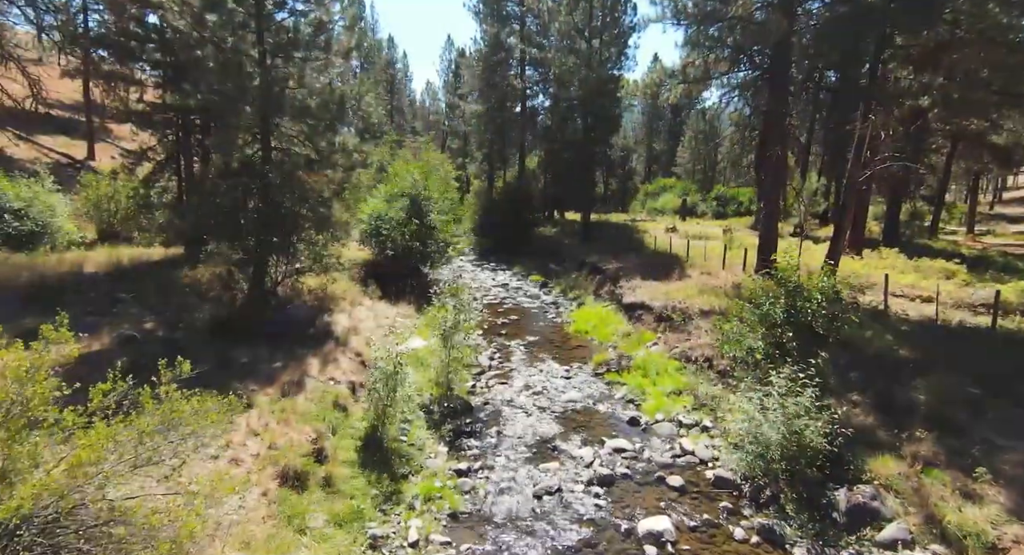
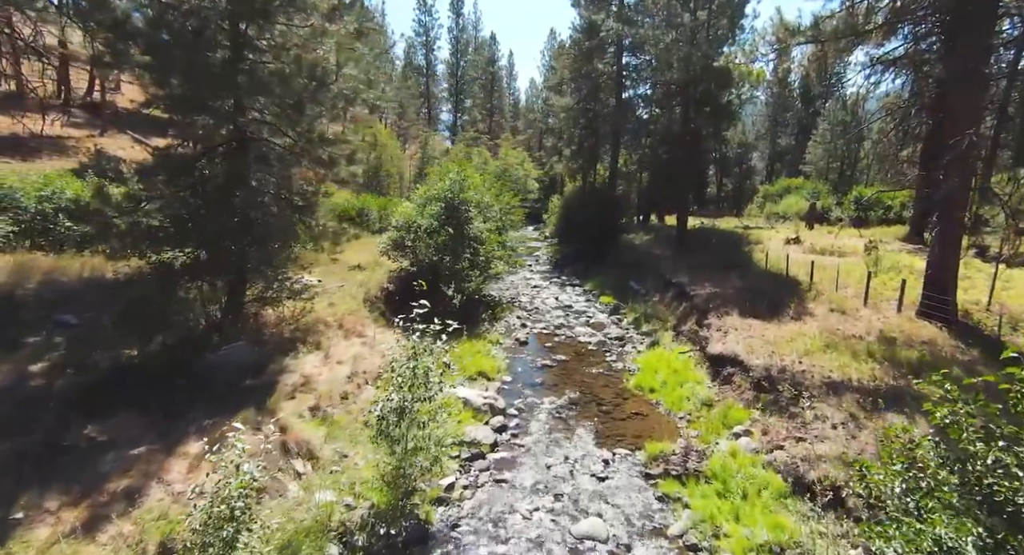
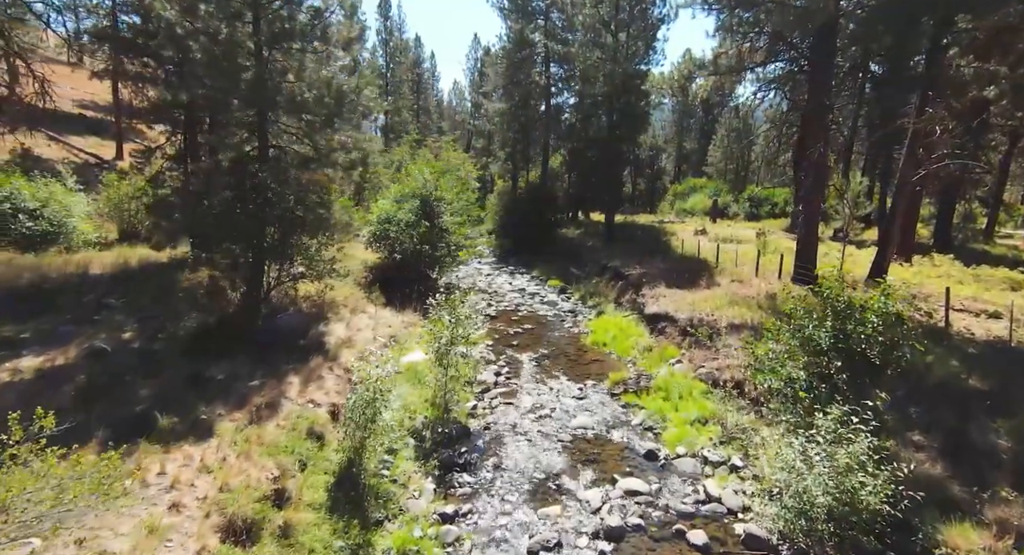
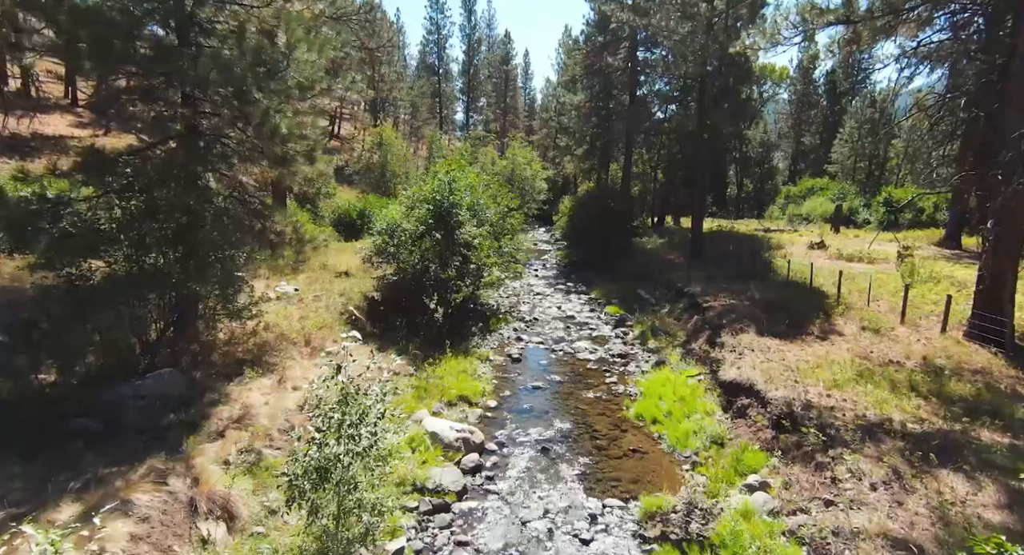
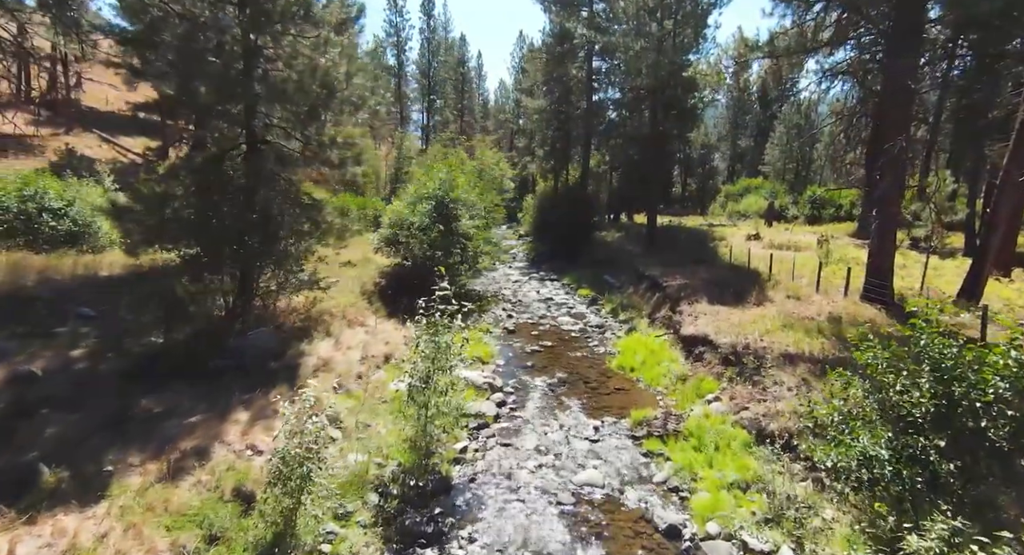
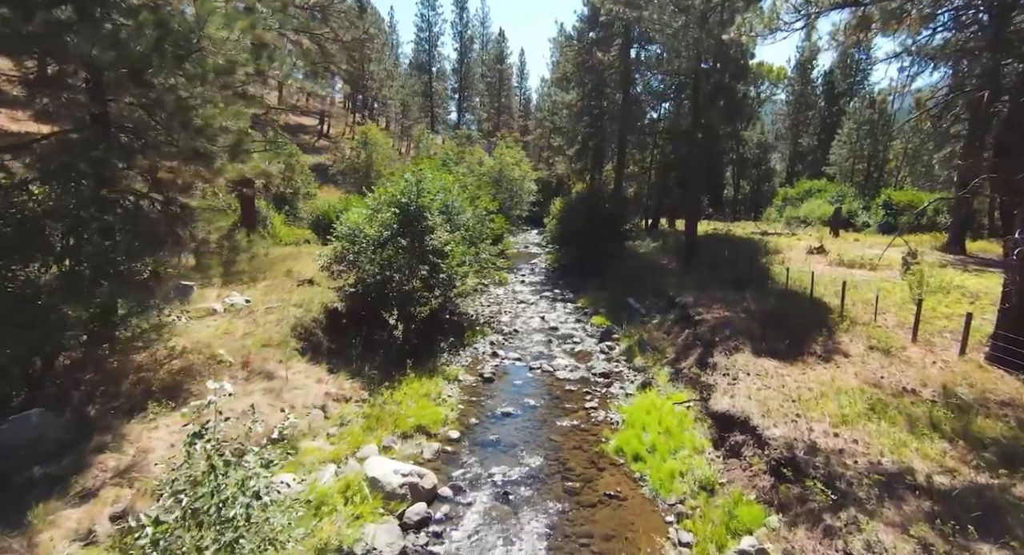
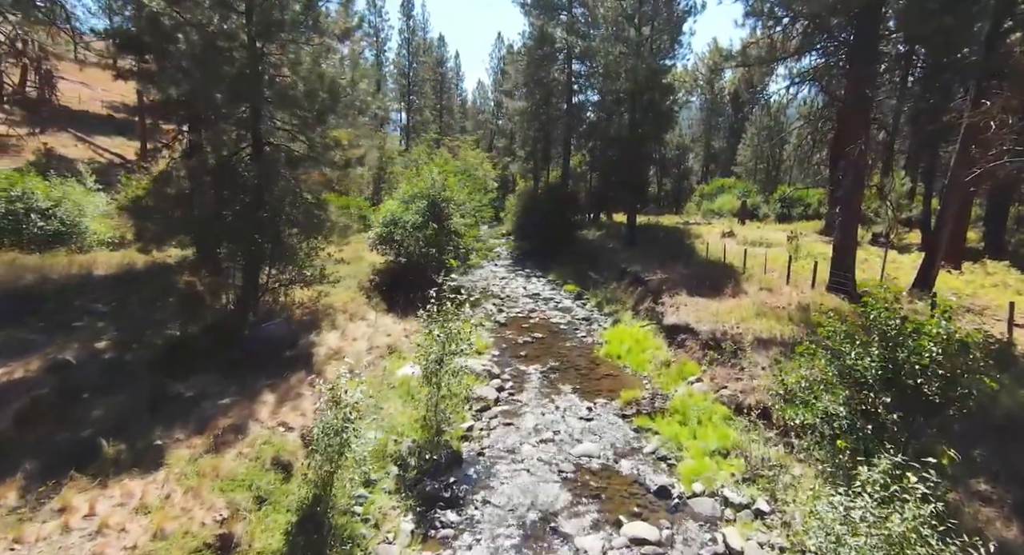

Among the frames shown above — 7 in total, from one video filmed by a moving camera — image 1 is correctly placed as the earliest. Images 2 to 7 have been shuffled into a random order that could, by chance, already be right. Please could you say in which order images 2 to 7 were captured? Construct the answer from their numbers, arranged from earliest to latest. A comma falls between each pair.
3, 7, 5, 2, 4, 6
